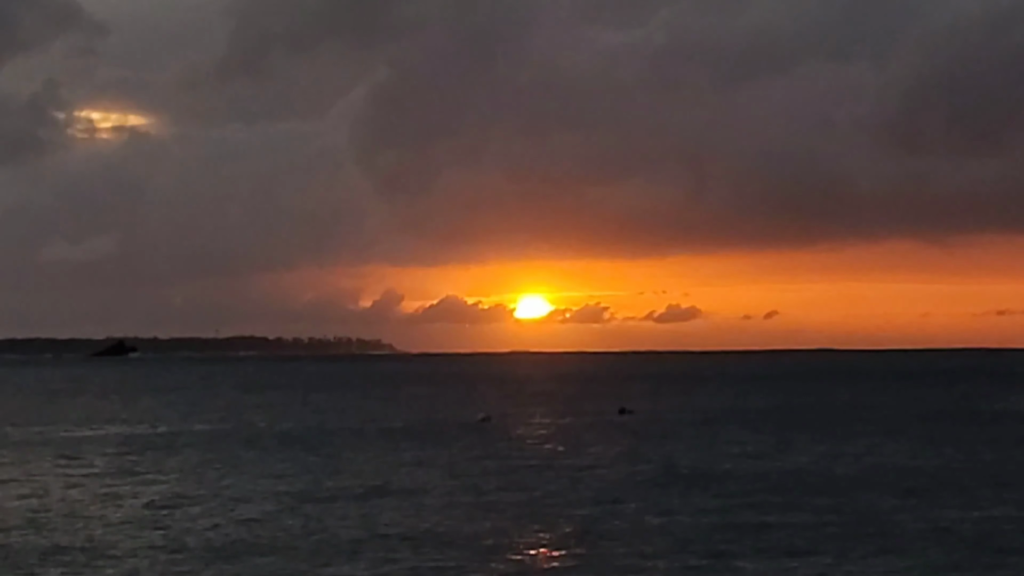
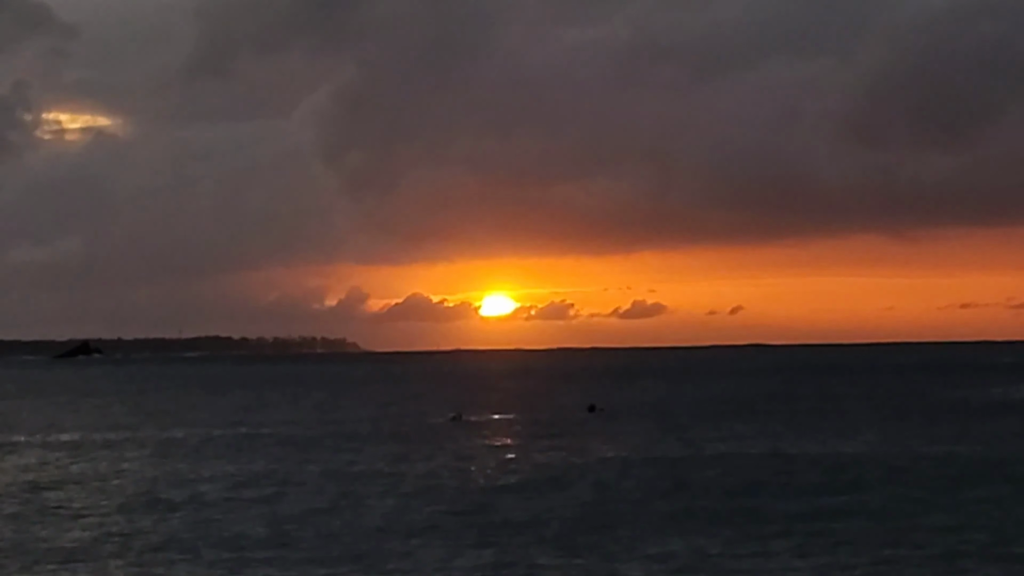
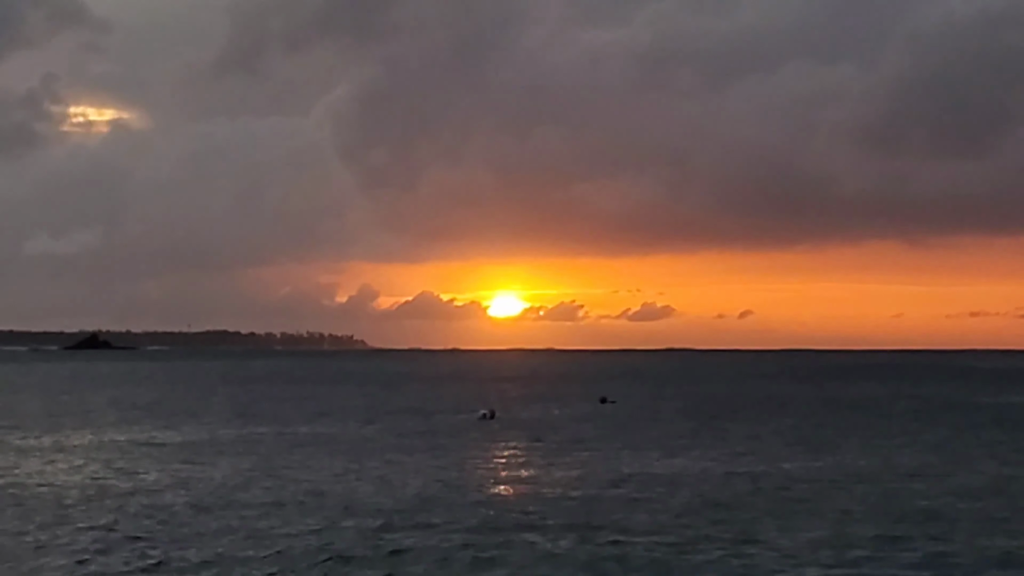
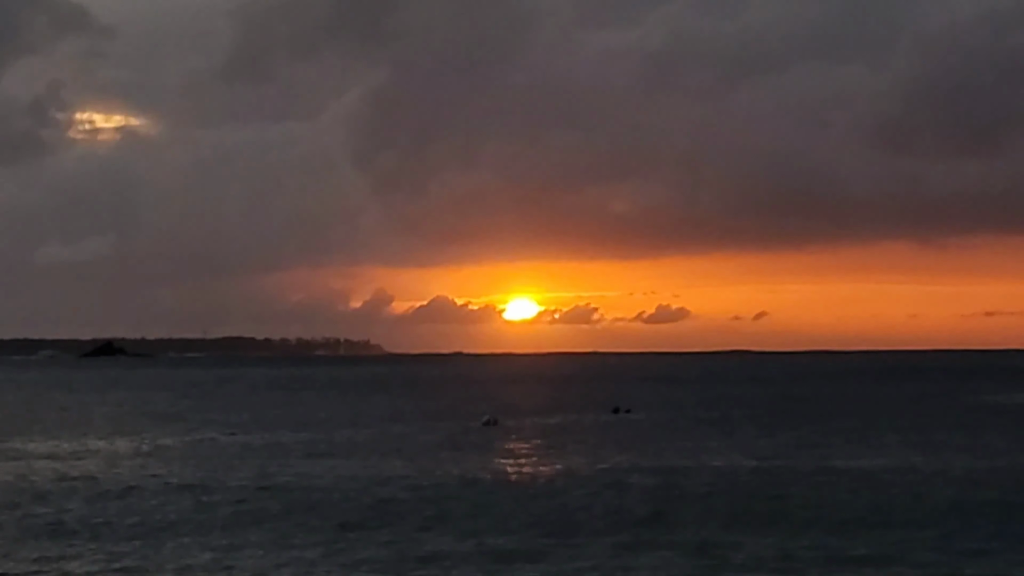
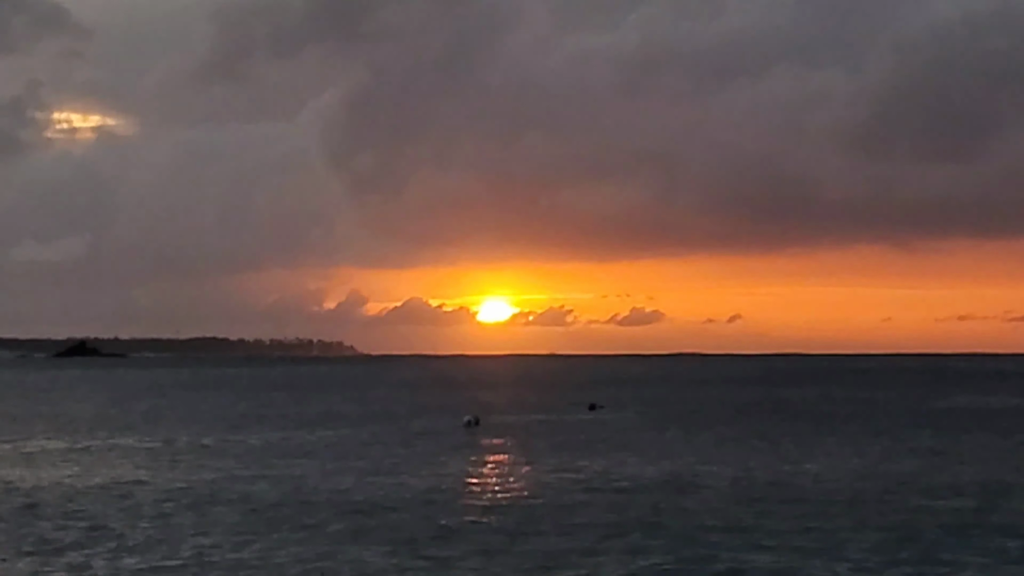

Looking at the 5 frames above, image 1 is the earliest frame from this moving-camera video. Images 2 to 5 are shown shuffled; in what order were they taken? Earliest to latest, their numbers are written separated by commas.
2, 4, 5, 3
